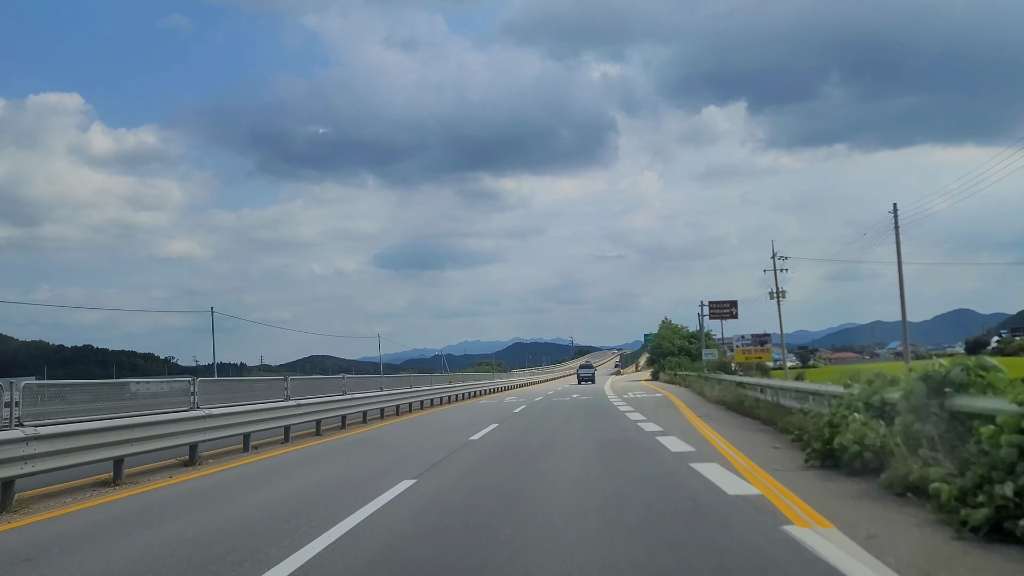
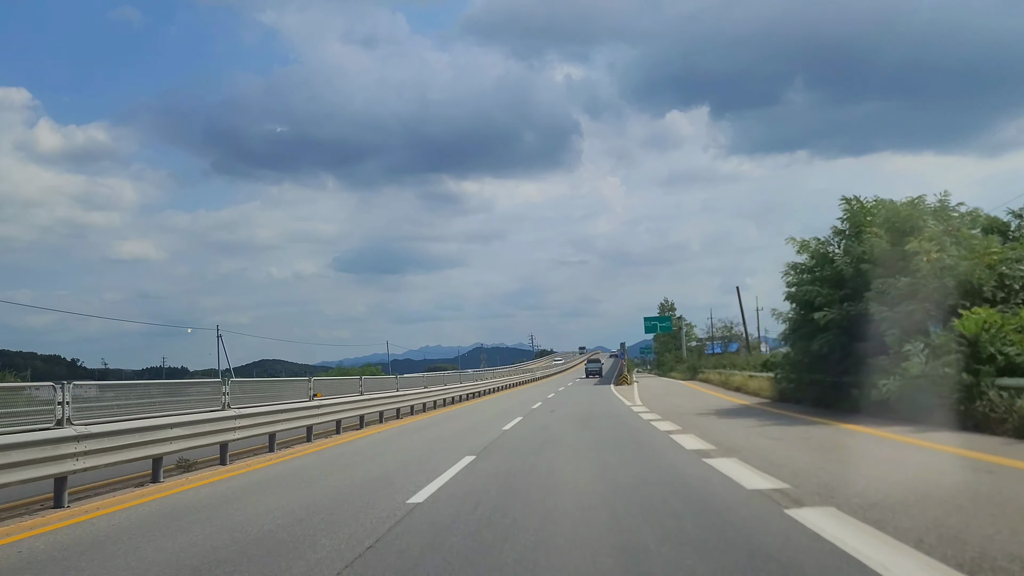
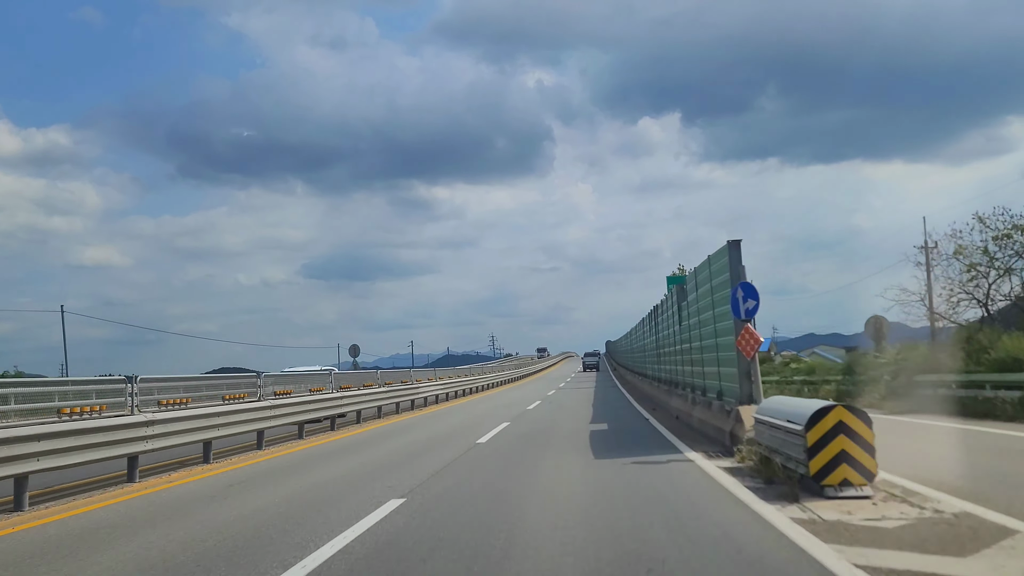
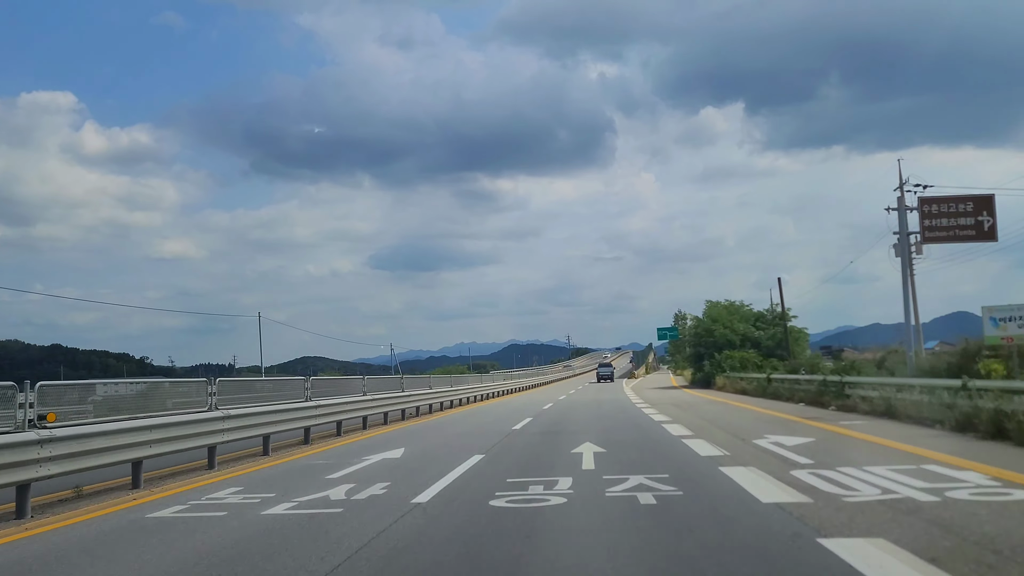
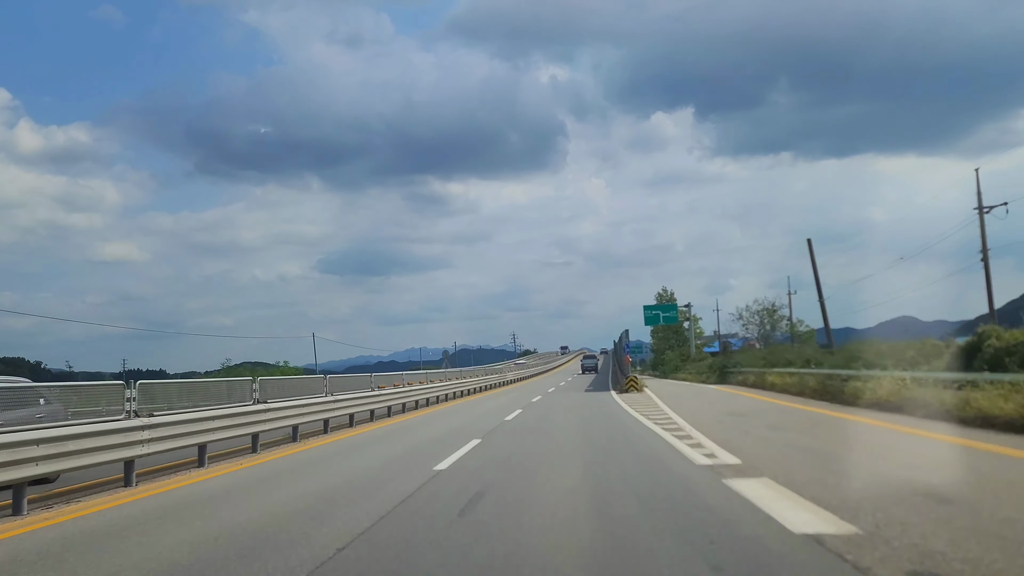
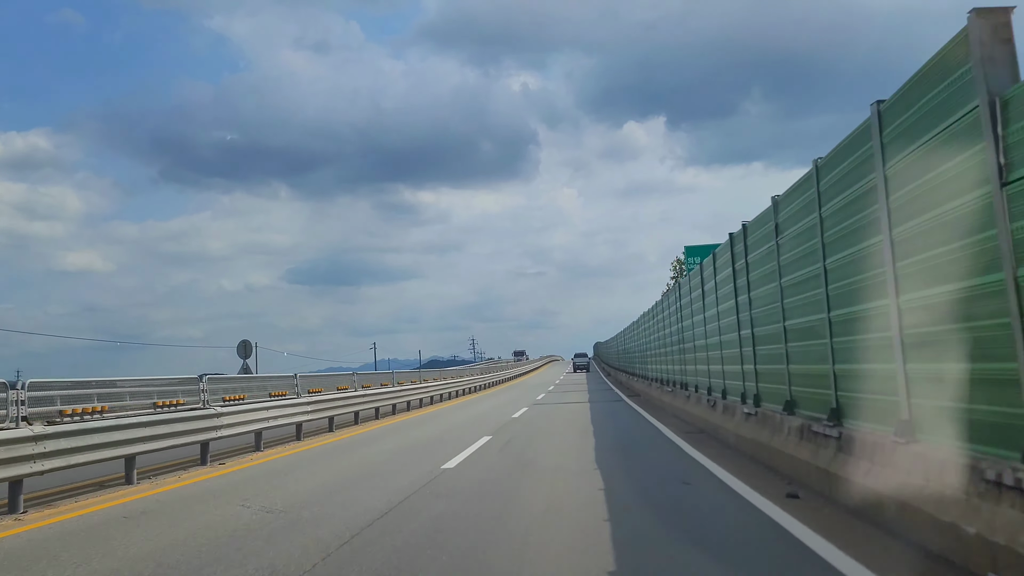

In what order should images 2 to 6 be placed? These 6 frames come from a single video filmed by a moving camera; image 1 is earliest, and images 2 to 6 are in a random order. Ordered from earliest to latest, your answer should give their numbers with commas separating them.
4, 2, 5, 3, 6
